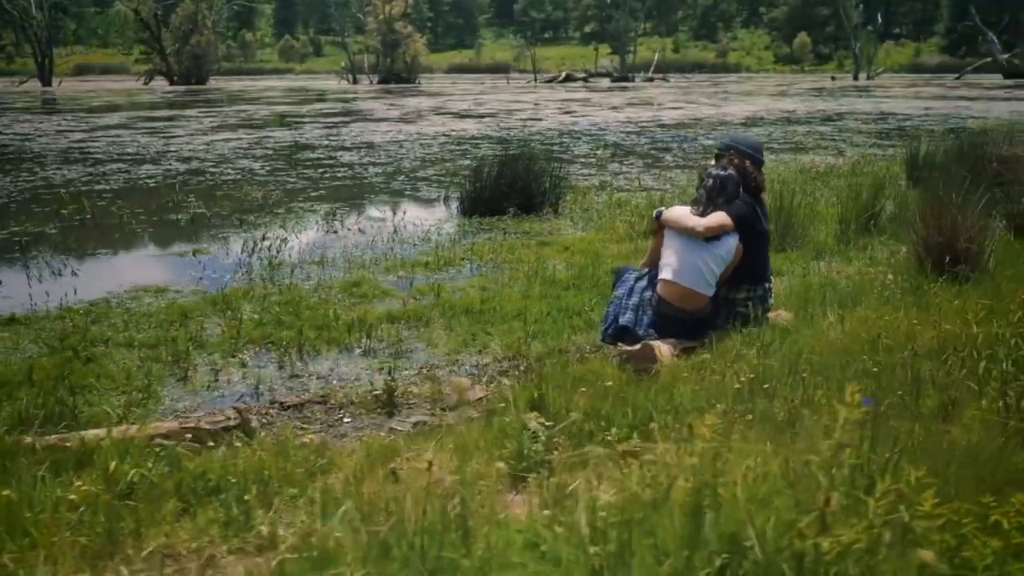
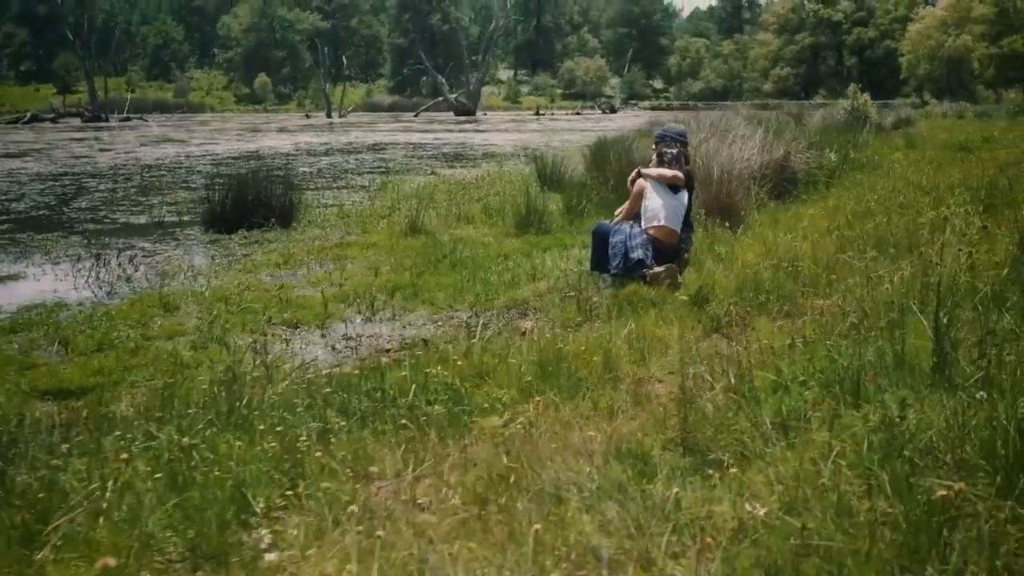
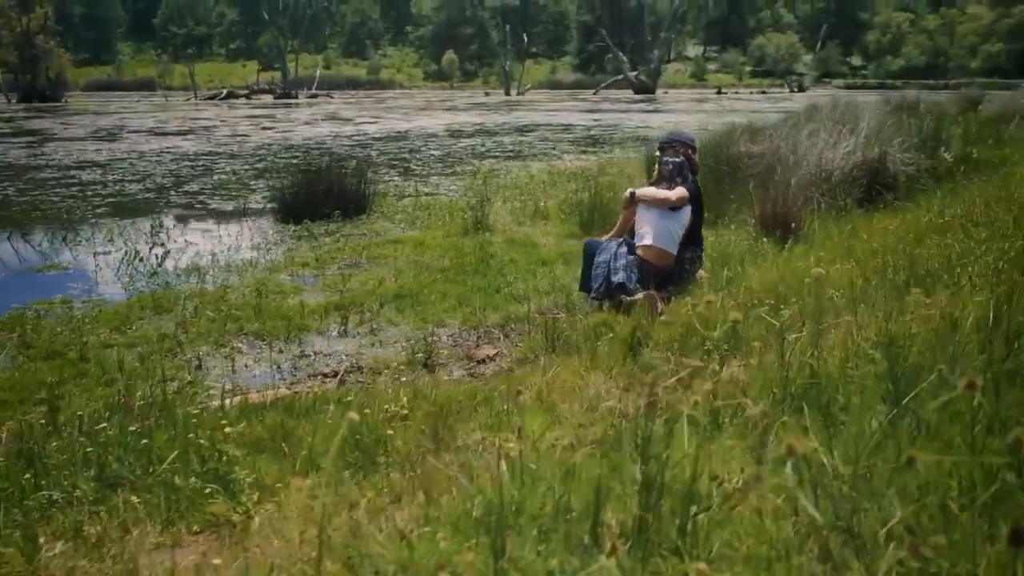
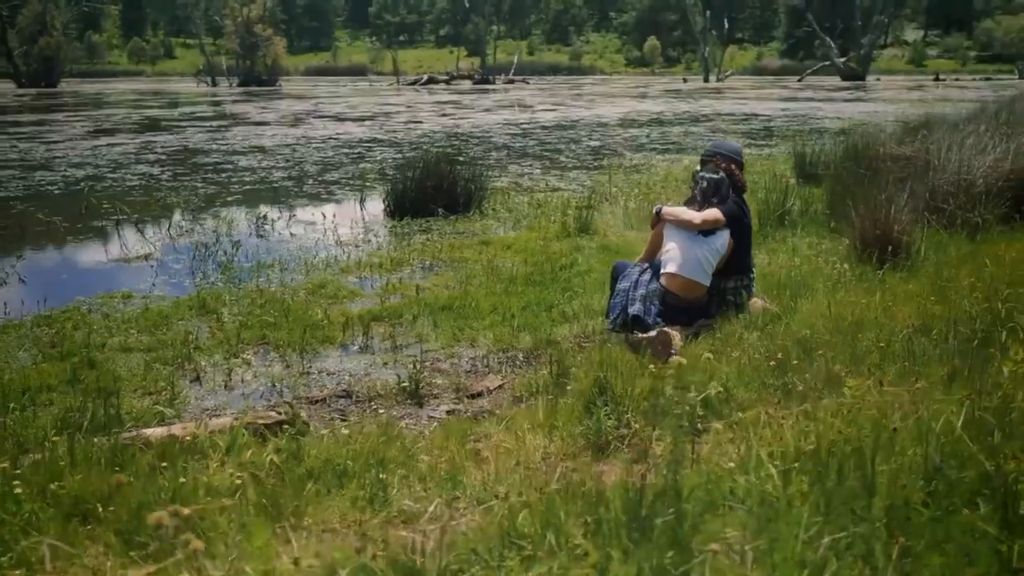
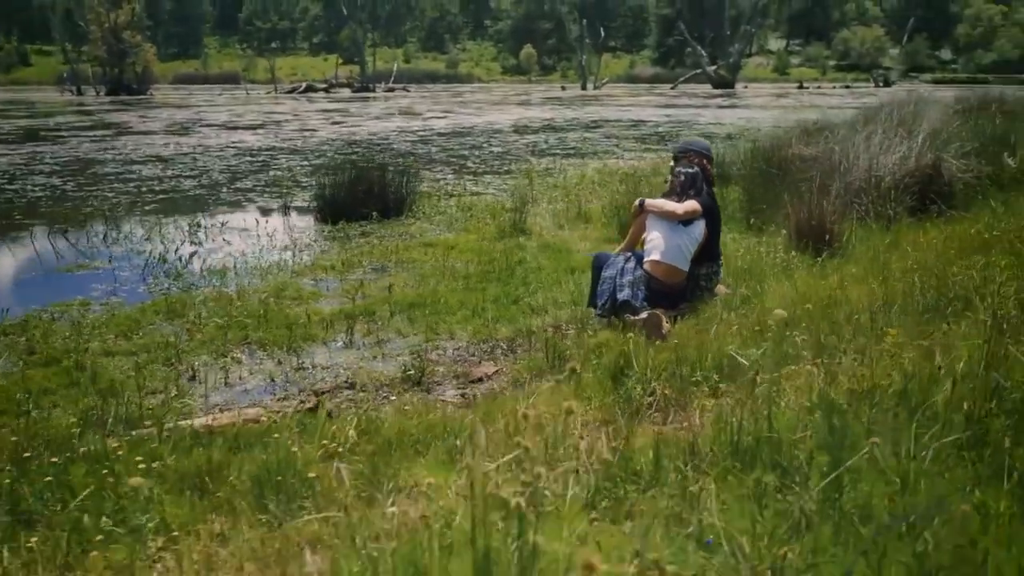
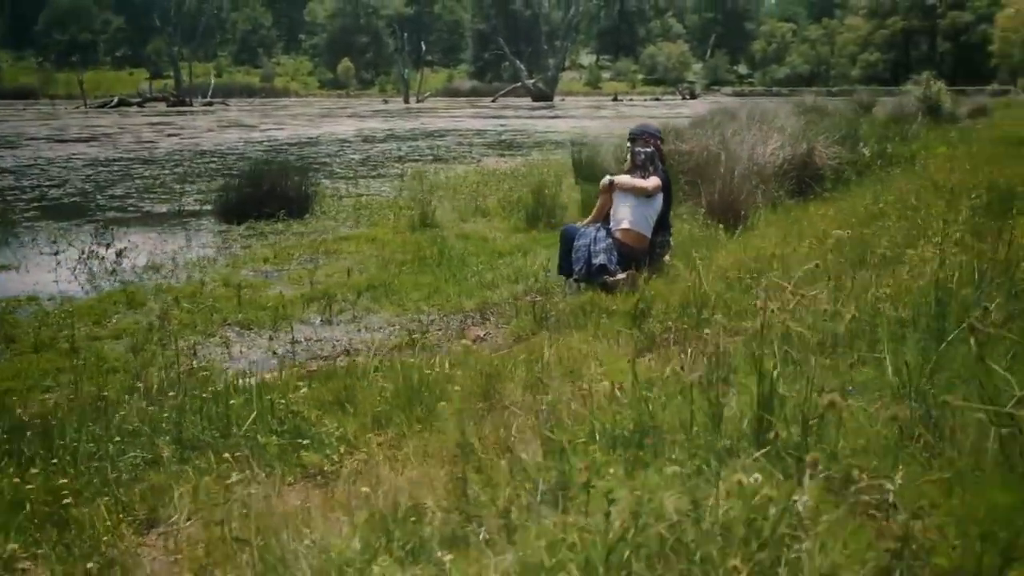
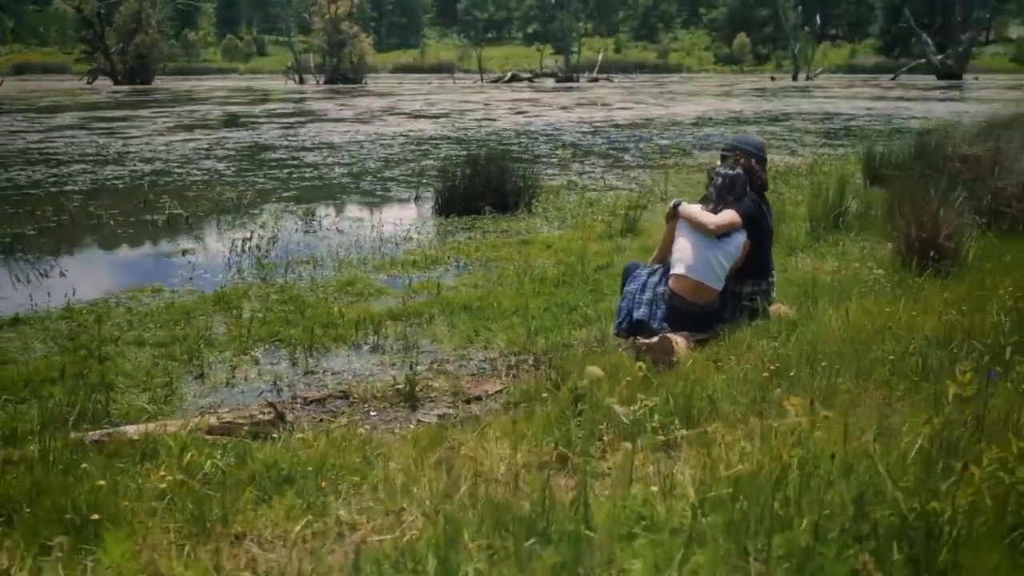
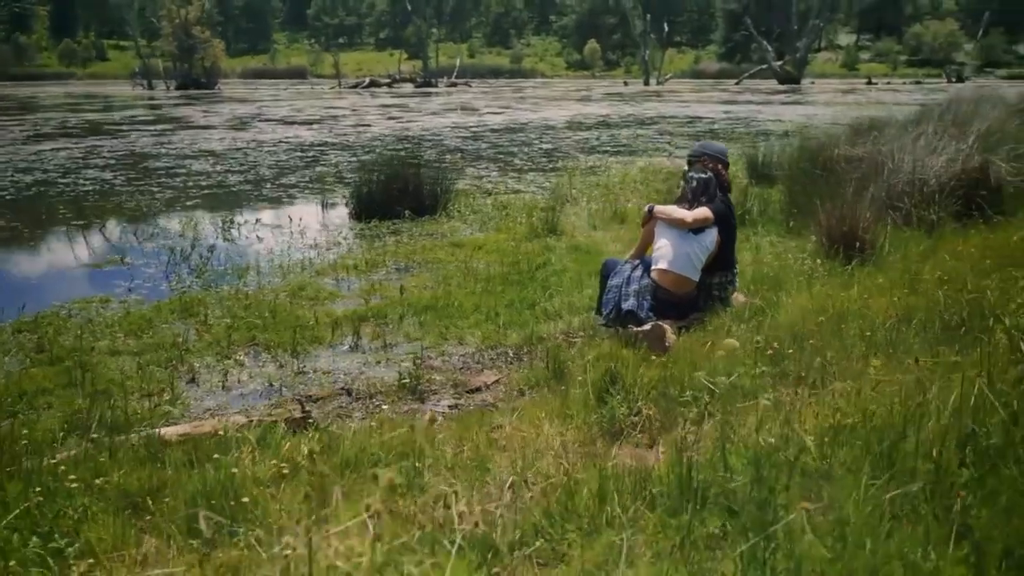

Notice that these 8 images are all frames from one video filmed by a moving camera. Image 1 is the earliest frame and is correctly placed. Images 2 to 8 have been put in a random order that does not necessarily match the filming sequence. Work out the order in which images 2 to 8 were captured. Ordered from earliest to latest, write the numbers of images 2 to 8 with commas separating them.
7, 4, 8, 5, 3, 6, 2
